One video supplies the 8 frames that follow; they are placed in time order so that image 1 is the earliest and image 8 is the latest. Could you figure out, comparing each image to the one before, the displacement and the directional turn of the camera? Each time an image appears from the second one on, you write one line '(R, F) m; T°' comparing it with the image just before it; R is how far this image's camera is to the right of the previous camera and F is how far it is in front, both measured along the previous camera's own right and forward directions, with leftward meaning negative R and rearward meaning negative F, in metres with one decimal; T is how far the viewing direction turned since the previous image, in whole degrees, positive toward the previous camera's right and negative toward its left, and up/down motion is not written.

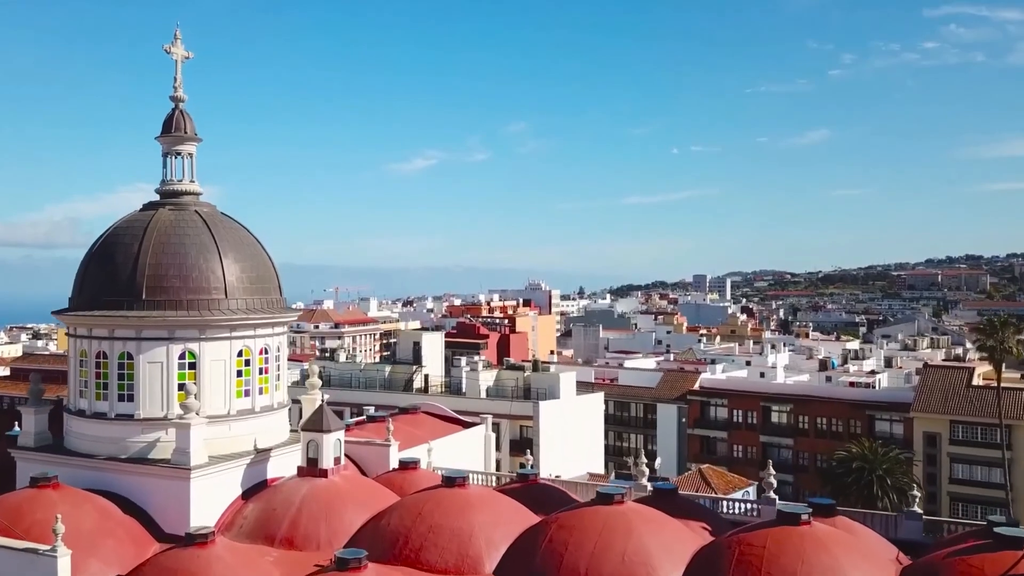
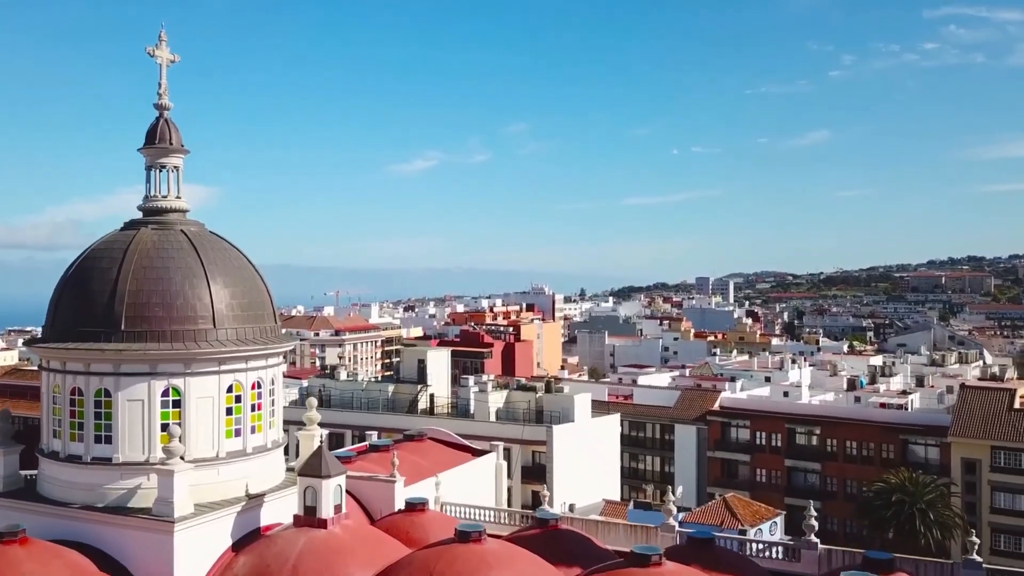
(-0.4, +1.9) m; 0°
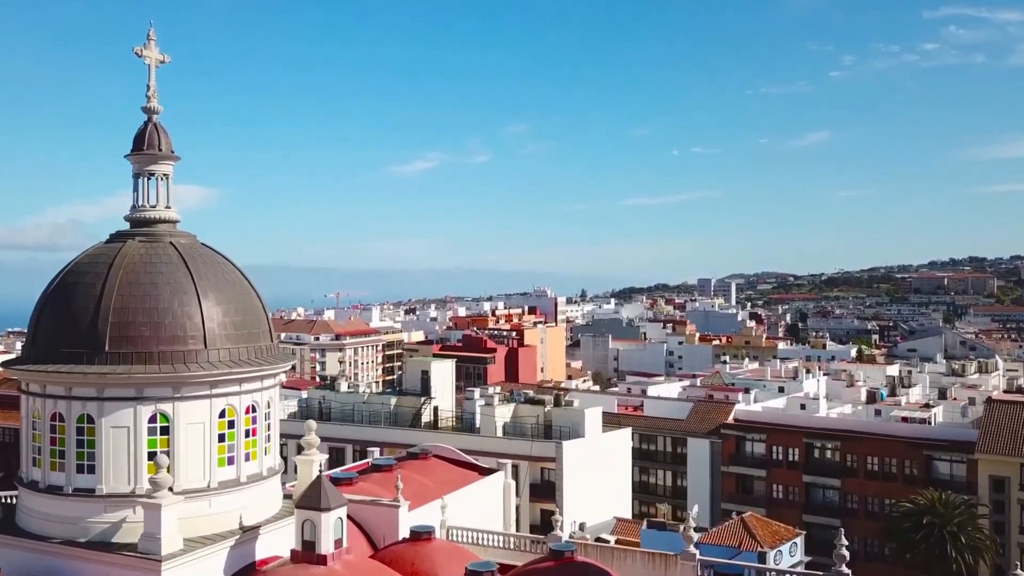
(-0.2, +1.2) m; 0°
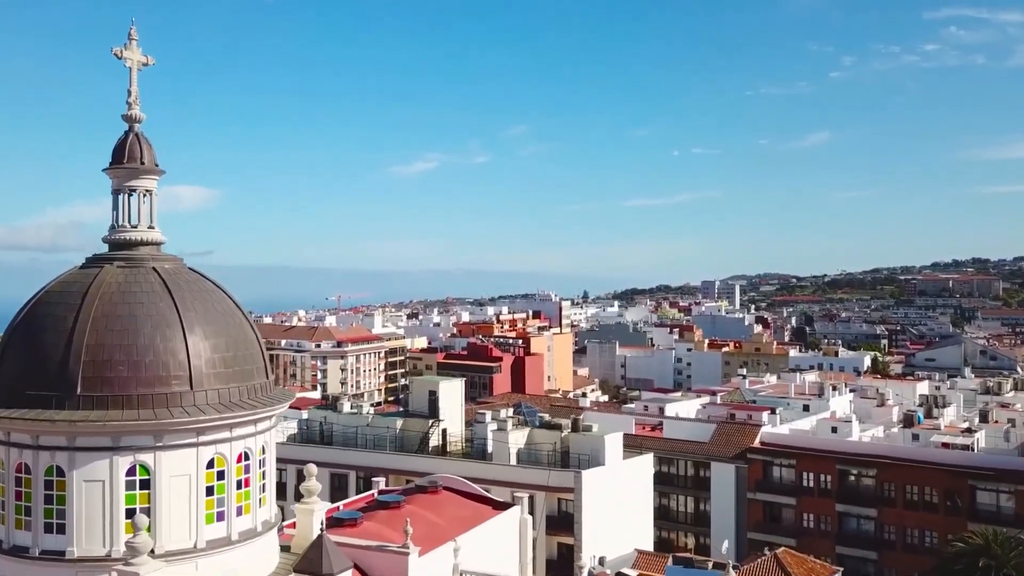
(-0.4, +1.9) m; 0°
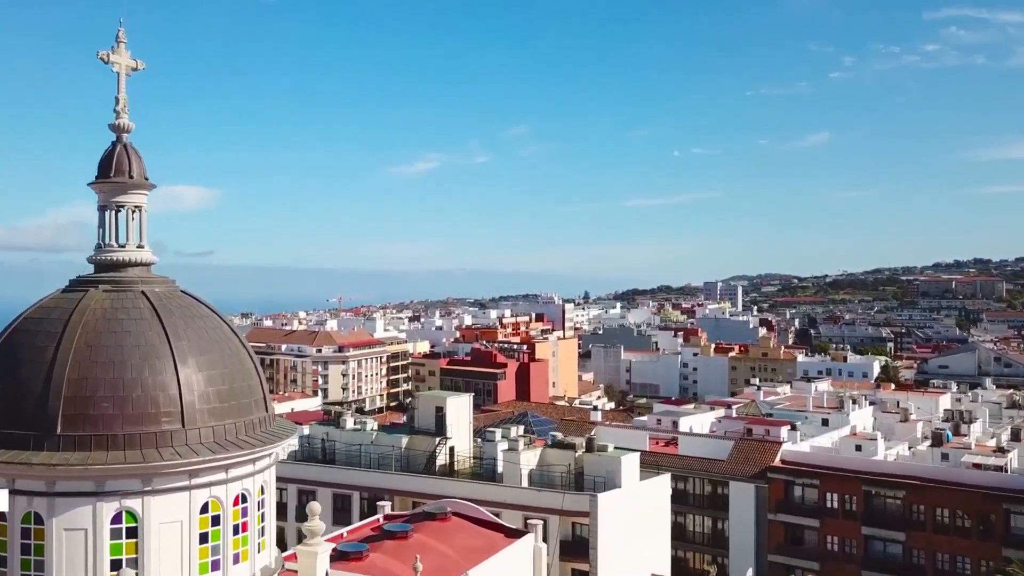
(-0.3, +1.3) m; 0°
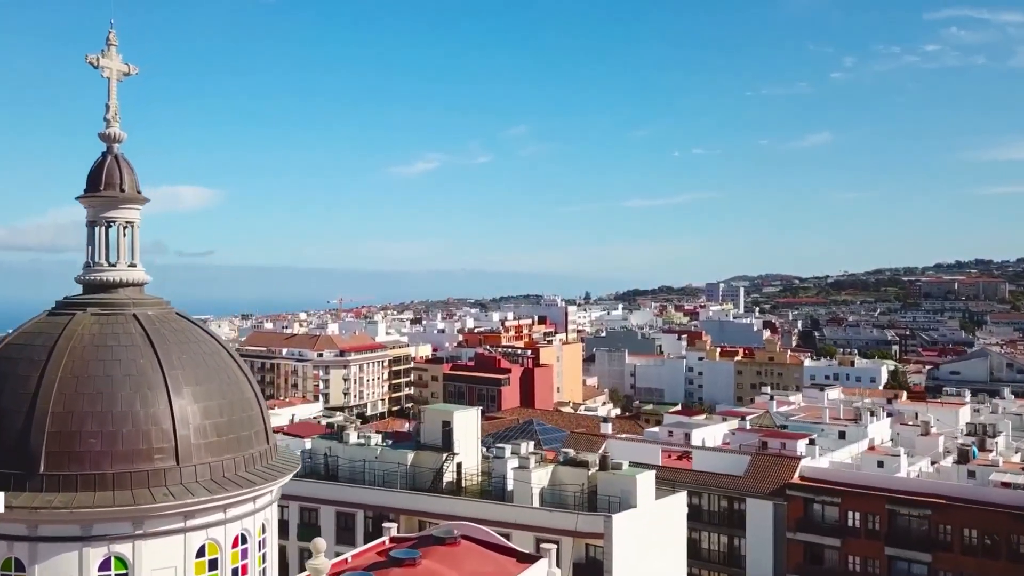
(-0.3, +1.0) m; 0°
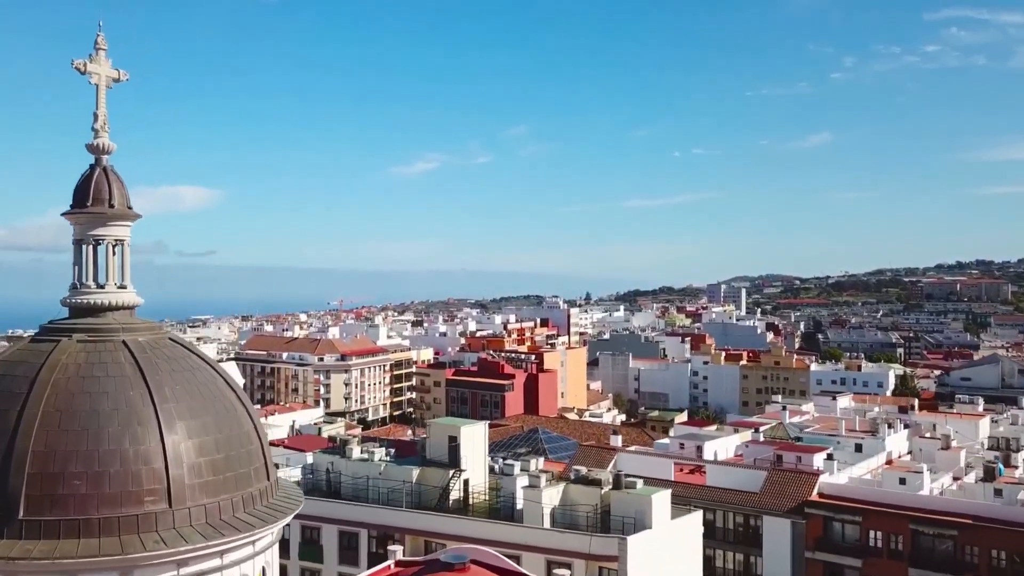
(-0.3, +1.0) m; 0°
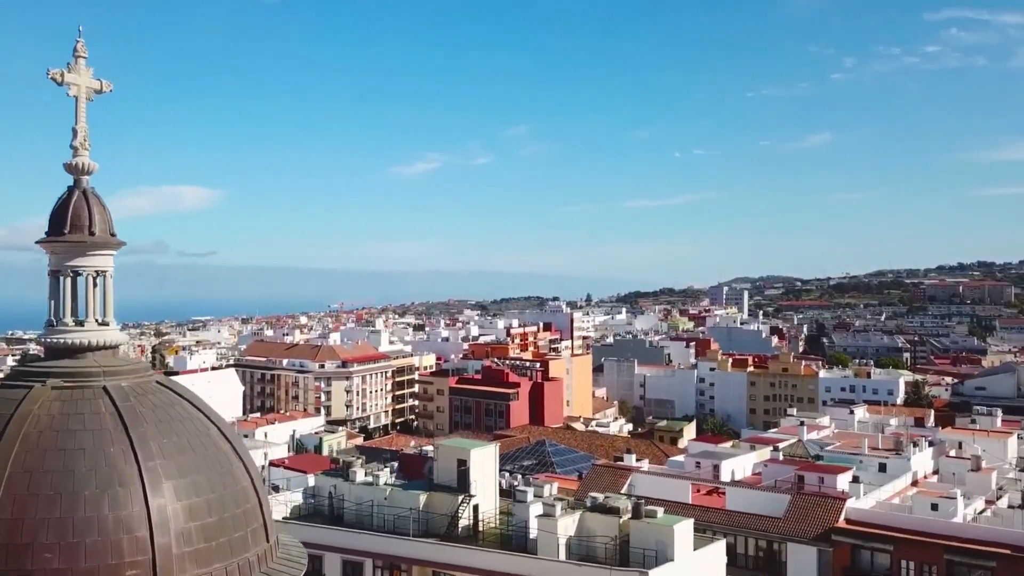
(-0.4, +1.4) m; 0°
